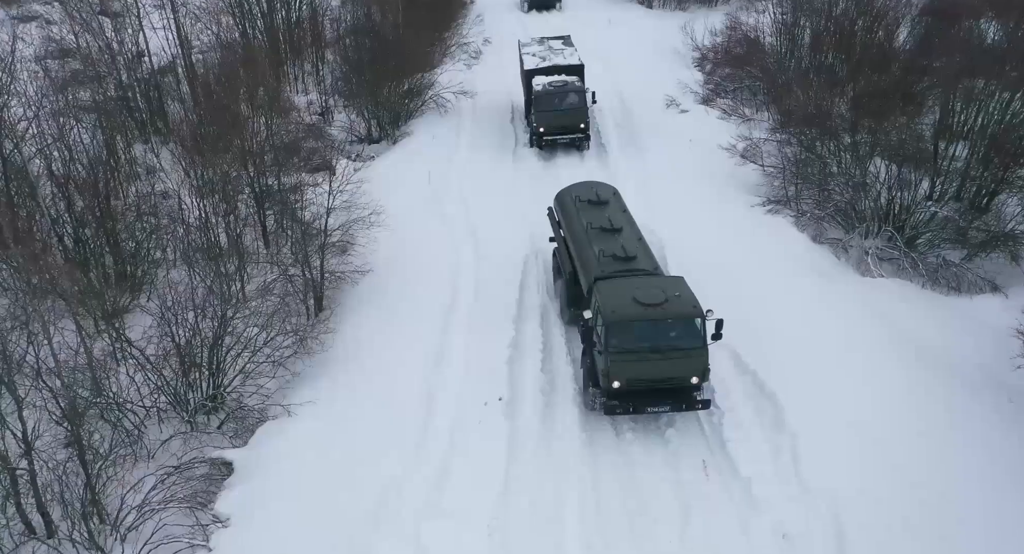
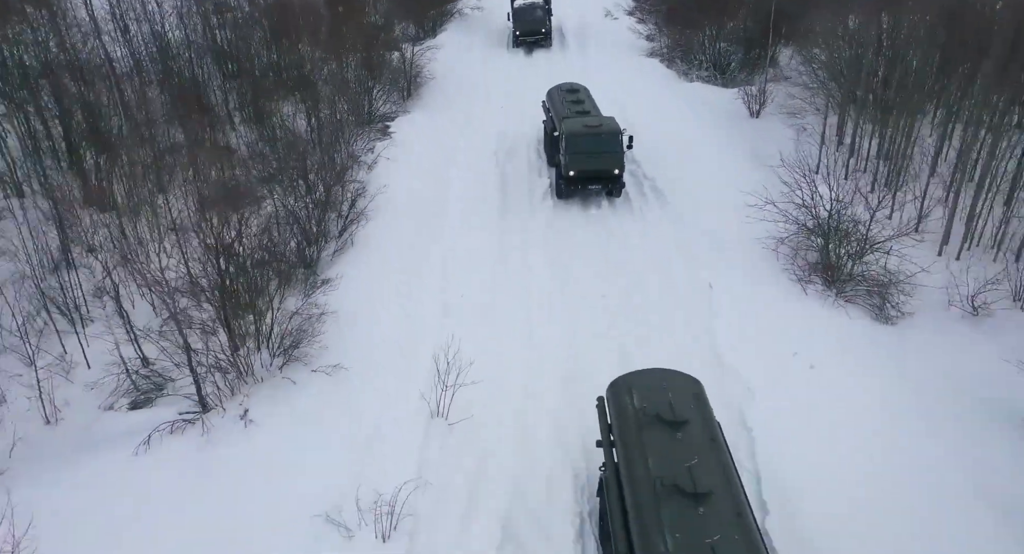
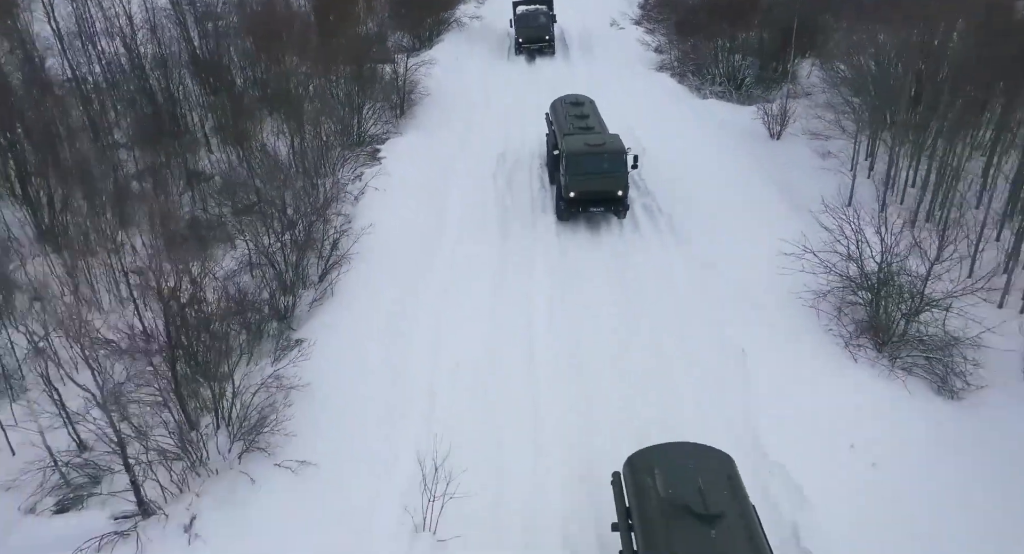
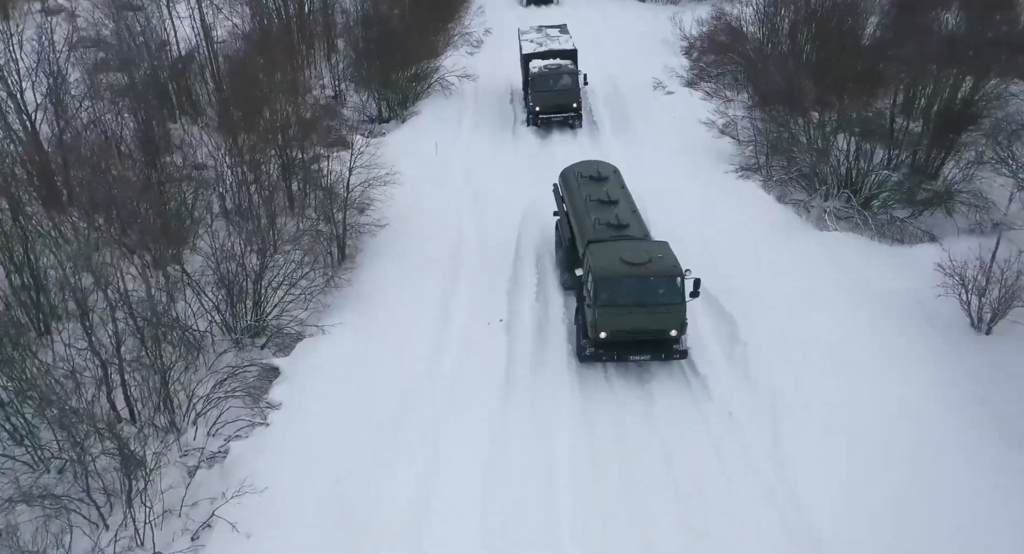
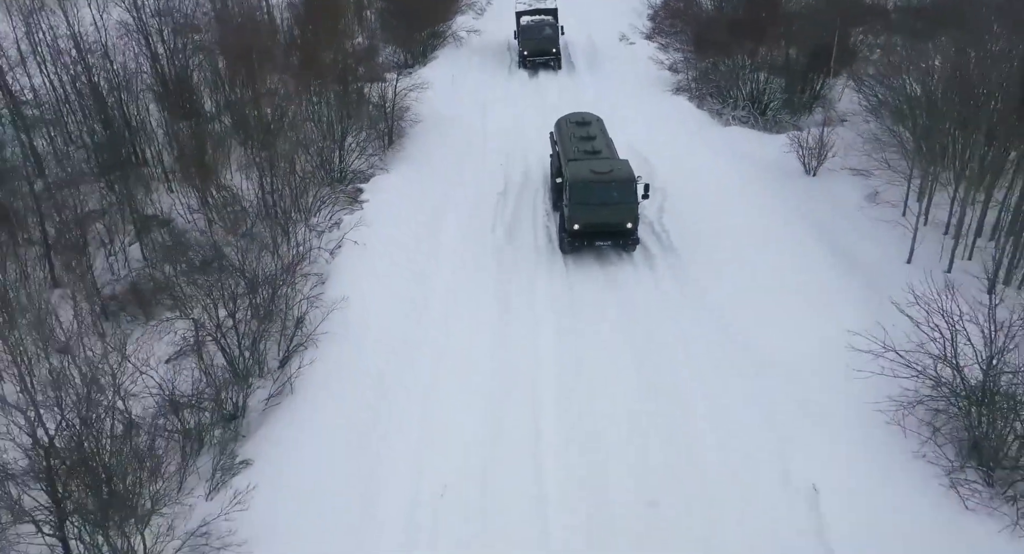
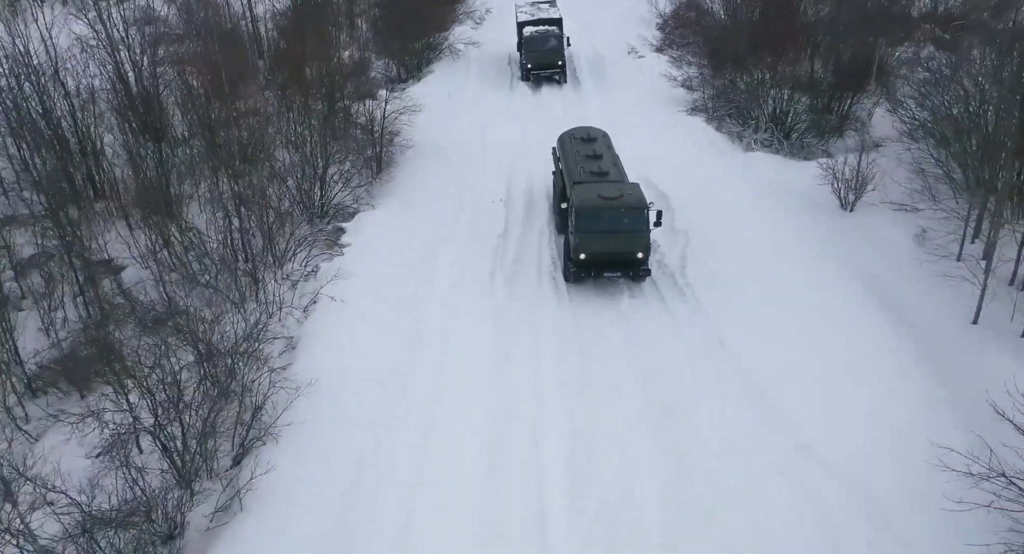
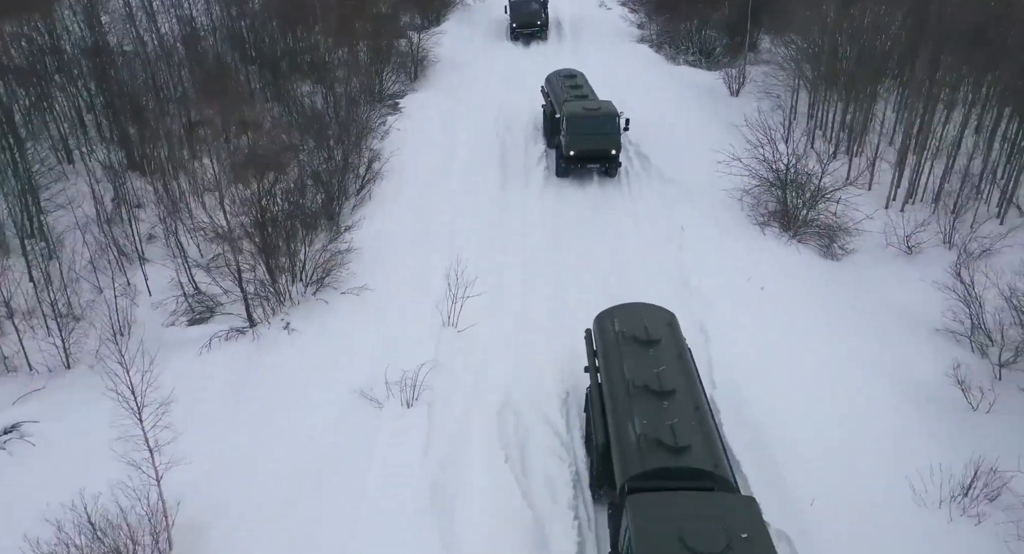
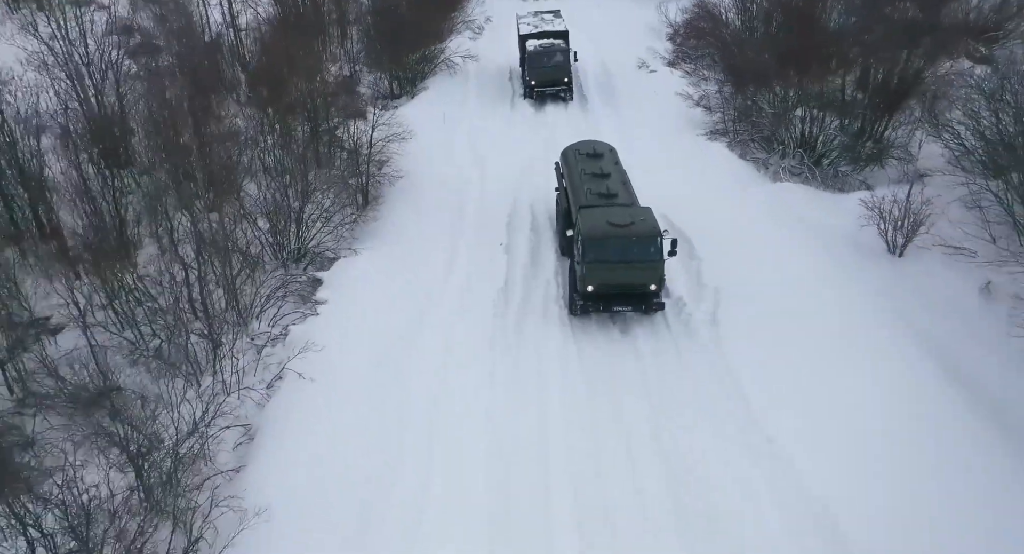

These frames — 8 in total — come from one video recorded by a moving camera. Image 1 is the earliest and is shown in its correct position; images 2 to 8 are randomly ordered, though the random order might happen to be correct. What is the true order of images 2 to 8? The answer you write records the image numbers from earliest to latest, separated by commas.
4, 8, 6, 5, 3, 2, 7
